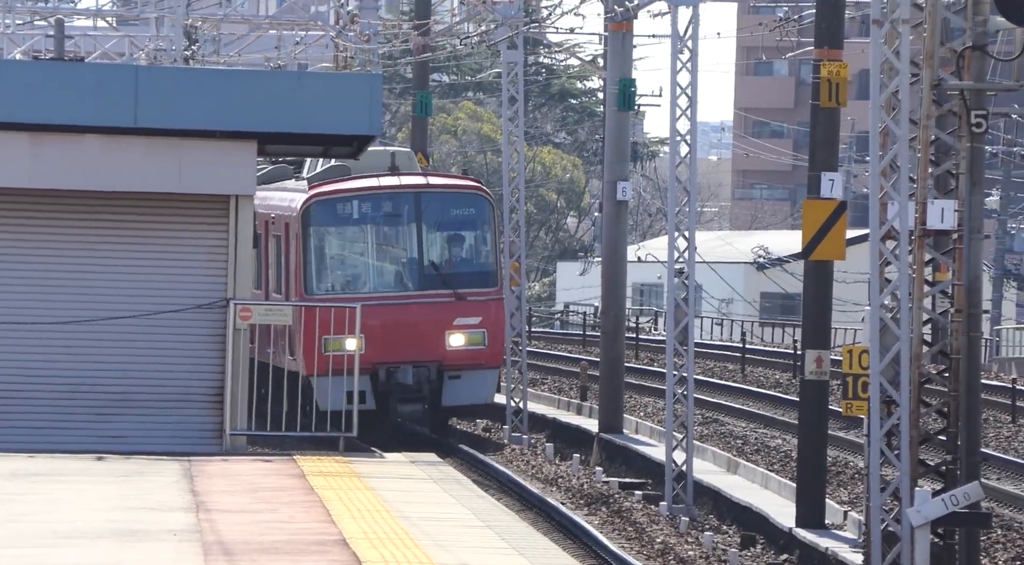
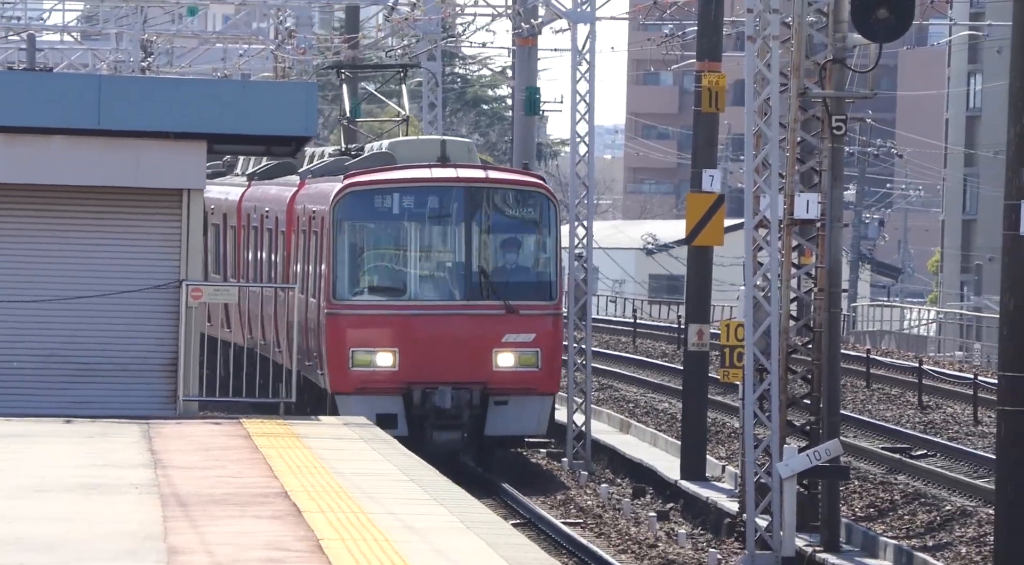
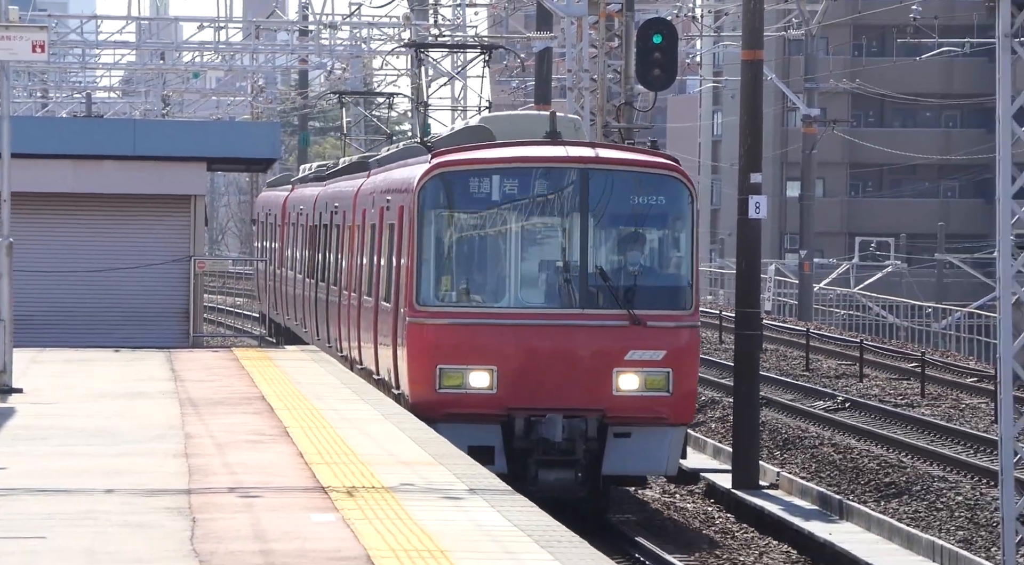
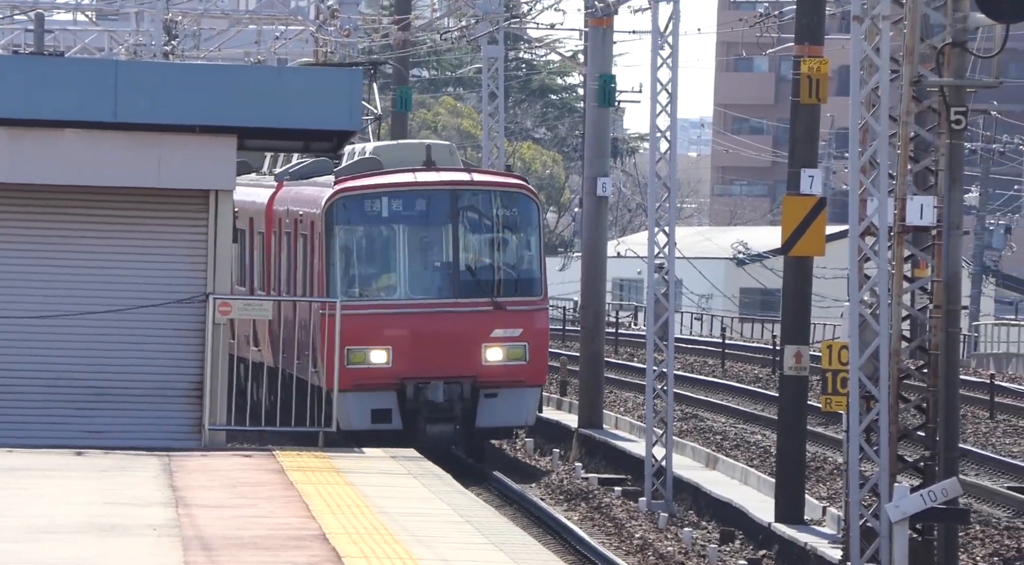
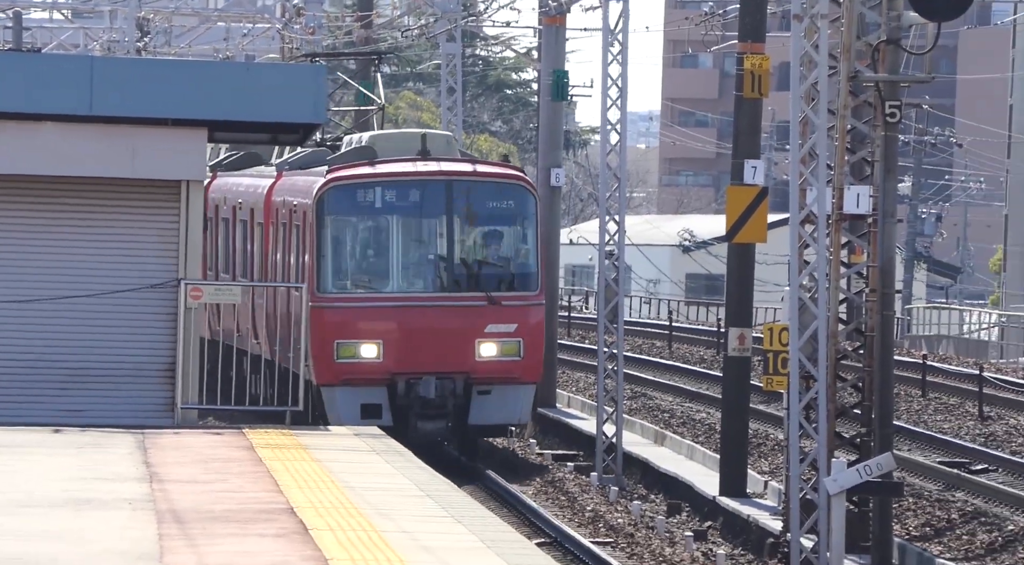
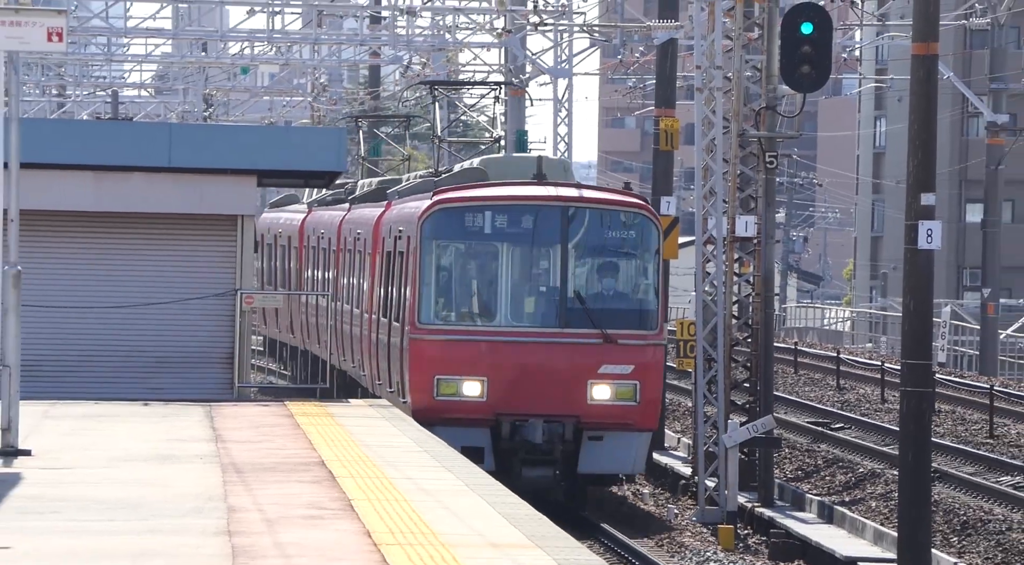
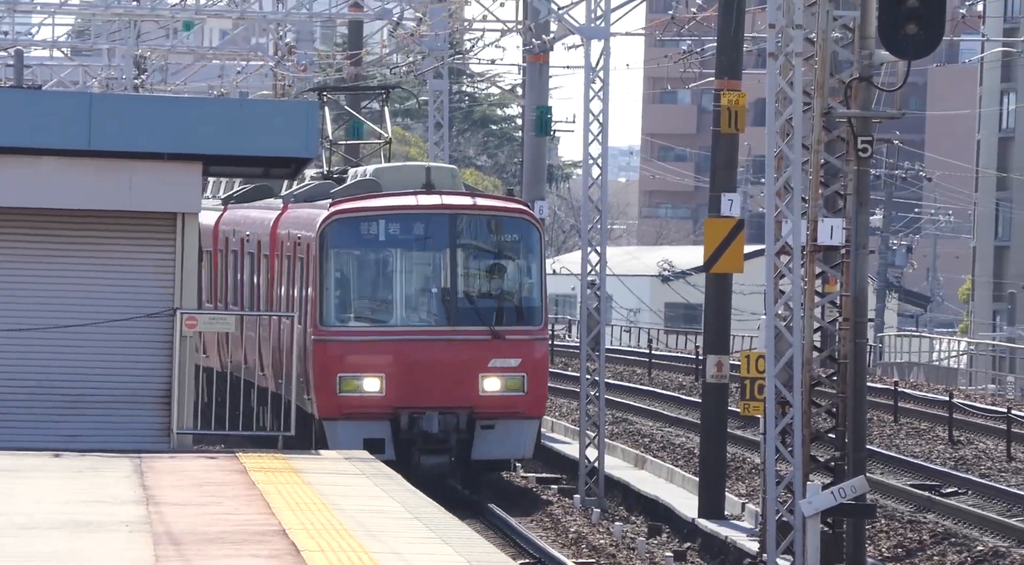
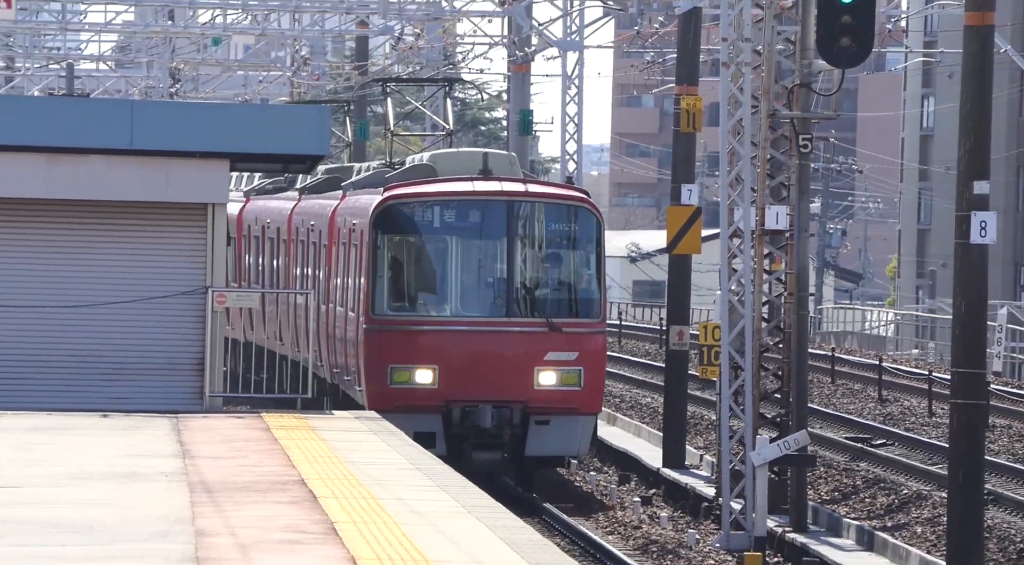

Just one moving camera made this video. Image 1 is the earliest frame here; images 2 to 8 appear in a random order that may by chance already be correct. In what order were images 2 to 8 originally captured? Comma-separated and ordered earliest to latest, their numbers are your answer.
4, 5, 7, 2, 8, 6, 3
